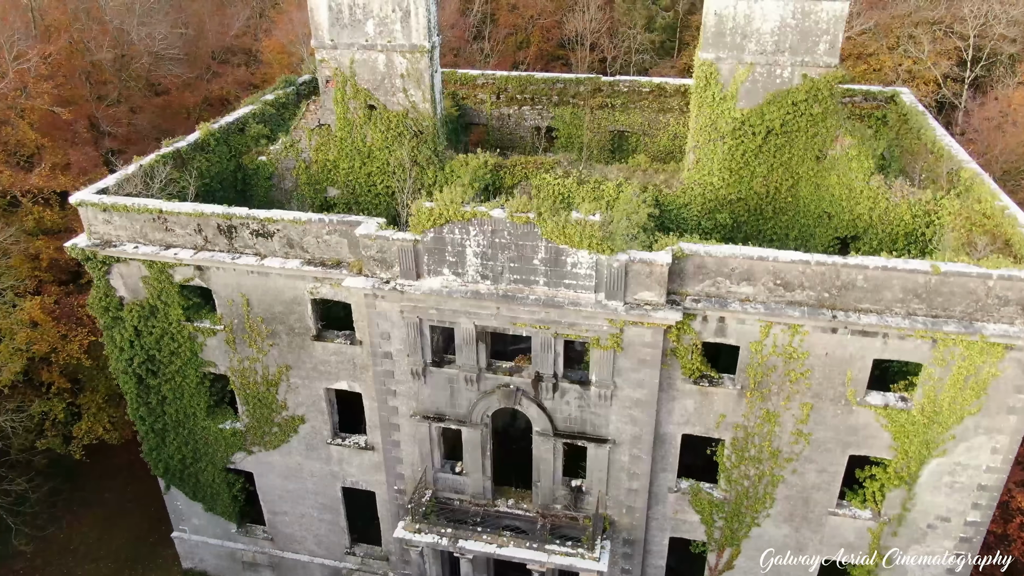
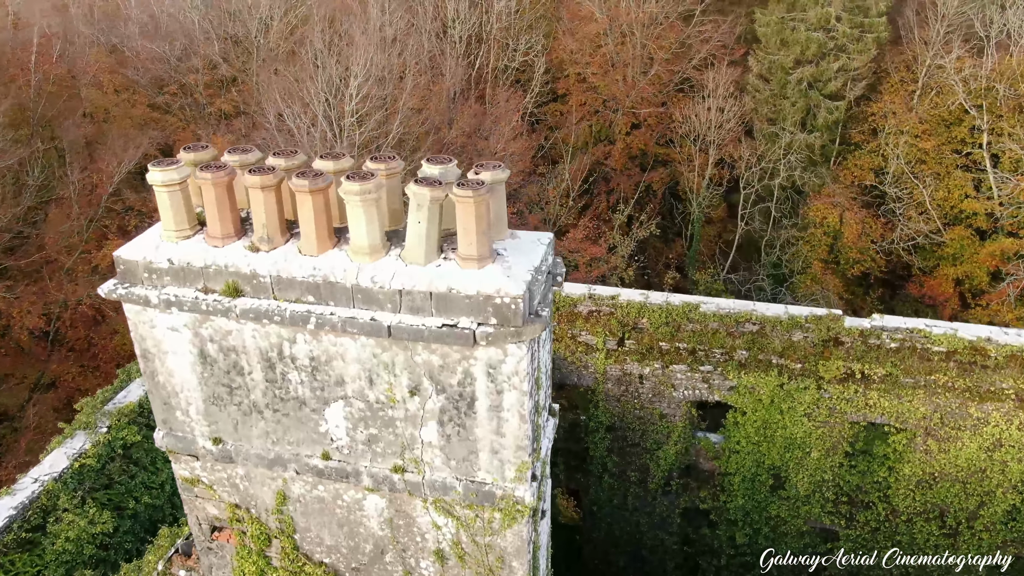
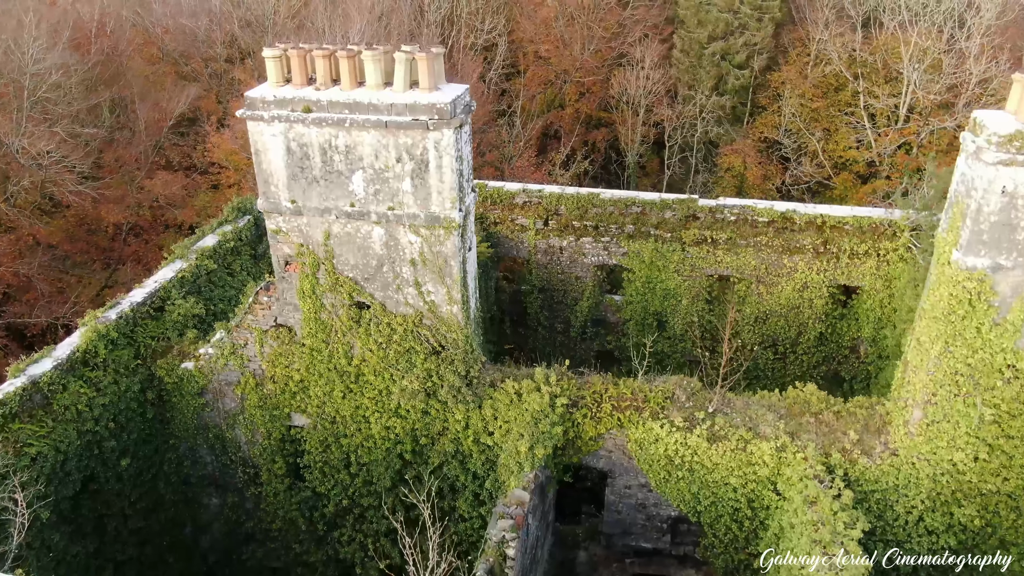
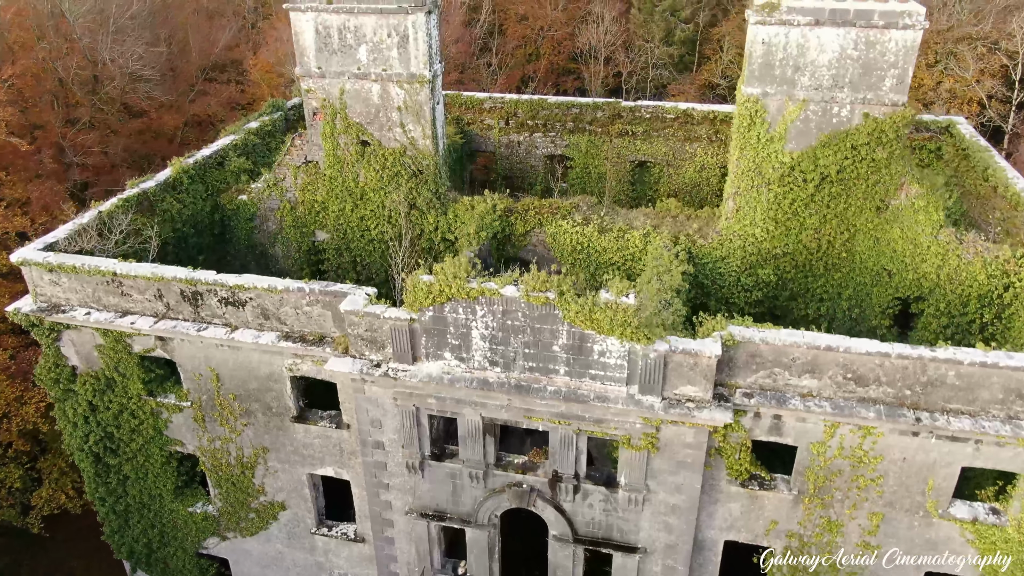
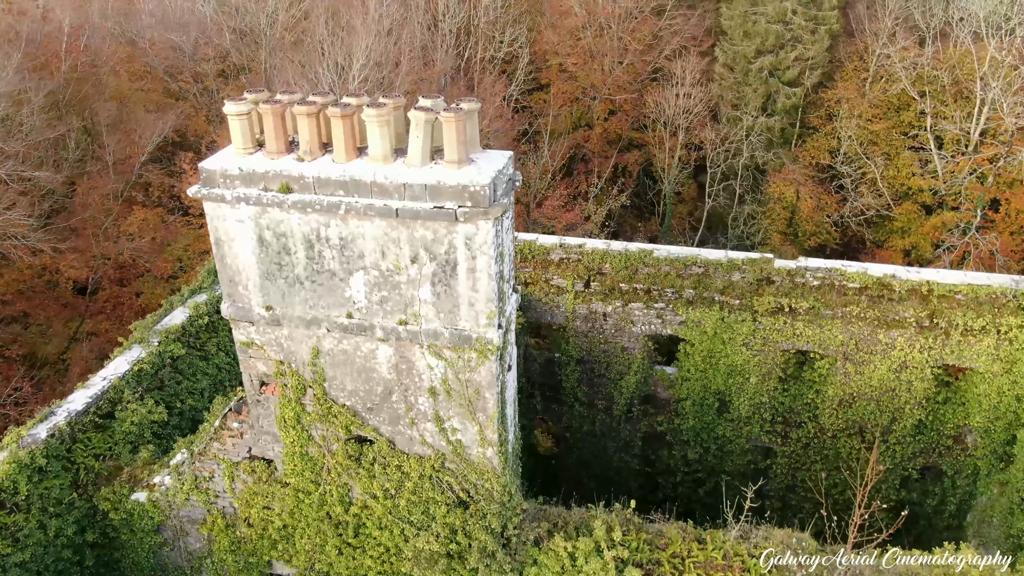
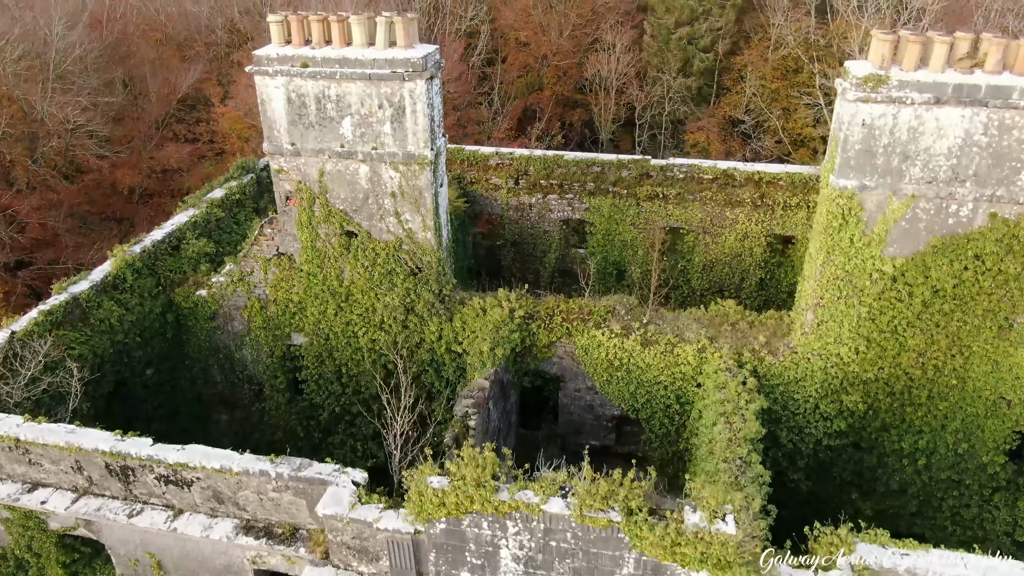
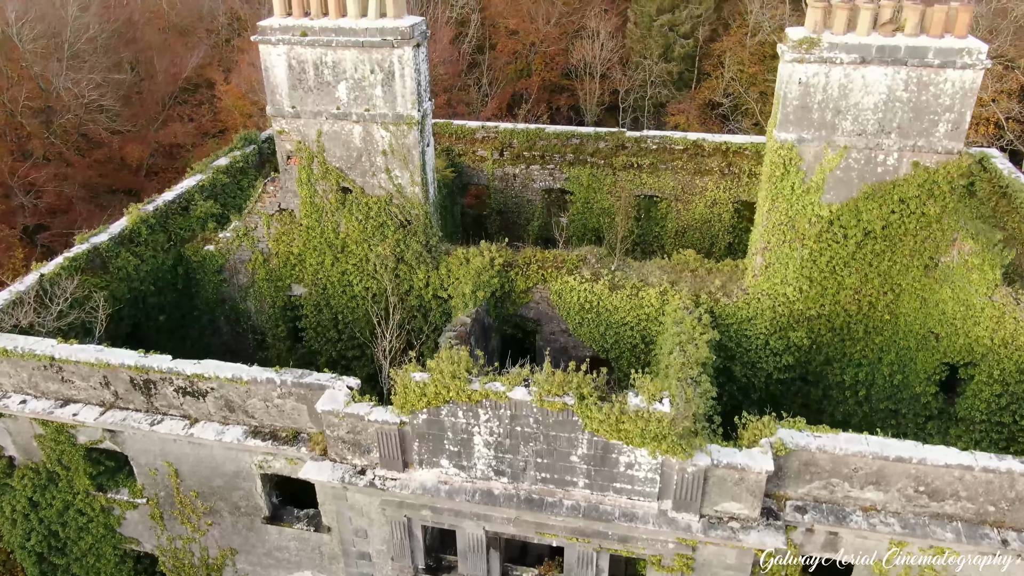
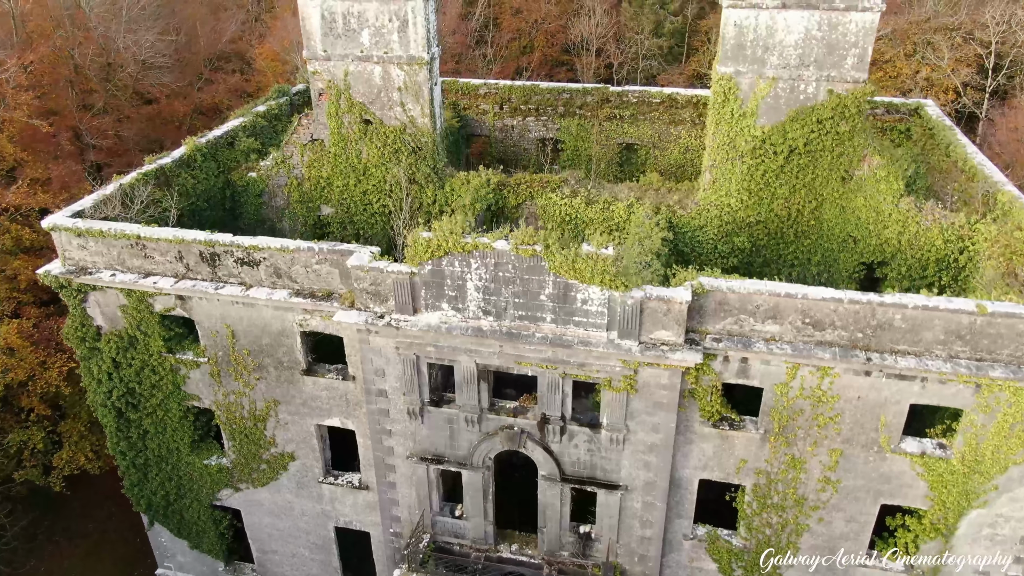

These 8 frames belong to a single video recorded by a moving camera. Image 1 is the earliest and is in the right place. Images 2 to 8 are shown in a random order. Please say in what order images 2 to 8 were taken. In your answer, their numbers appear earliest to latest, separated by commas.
8, 4, 7, 6, 3, 5, 2
